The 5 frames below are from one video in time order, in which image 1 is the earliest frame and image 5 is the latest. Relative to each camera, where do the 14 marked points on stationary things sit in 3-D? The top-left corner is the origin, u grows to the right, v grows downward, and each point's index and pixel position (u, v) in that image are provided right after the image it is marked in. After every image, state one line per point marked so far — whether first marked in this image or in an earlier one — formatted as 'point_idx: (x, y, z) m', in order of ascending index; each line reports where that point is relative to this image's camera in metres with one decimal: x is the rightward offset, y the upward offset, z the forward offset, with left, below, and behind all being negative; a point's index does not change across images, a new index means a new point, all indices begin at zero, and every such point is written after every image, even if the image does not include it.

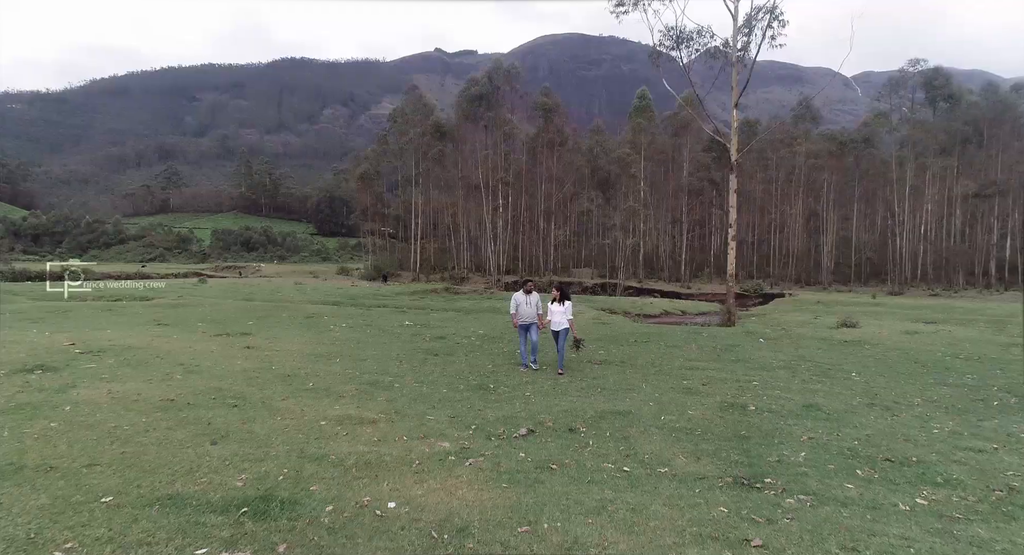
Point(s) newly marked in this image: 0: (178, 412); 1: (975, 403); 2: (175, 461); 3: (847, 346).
0: (-3.9, -1.5, +7.1) m
1: (+6.9, -1.8, +9.0) m
2: (-2.9, -1.6, +5.3) m
3: (+7.9, -1.6, +14.4) m
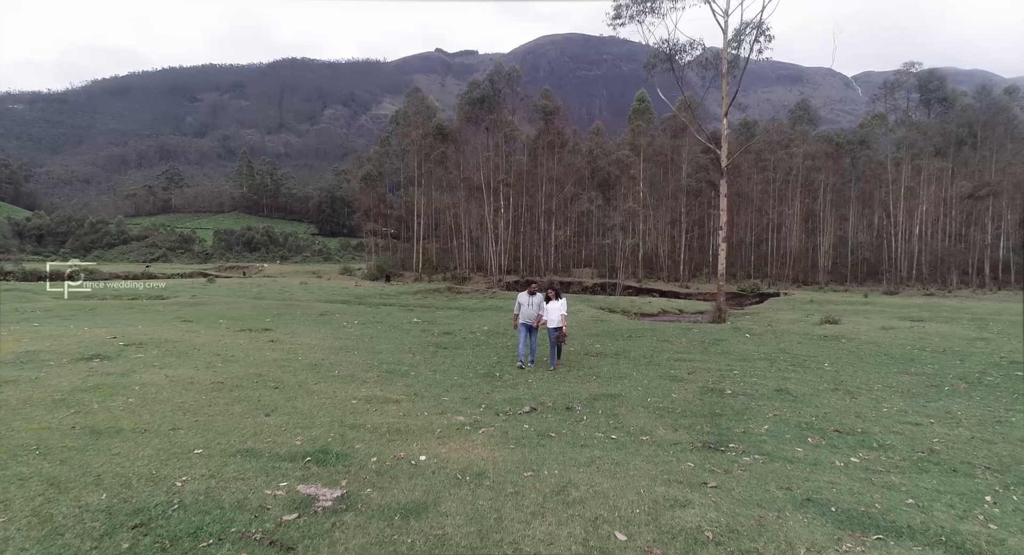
0: (-3.8, -1.5, +8.2) m
1: (+7.0, -1.8, +10.1) m
2: (-2.9, -1.6, +6.4) m
3: (+8.0, -1.6, +15.5) m
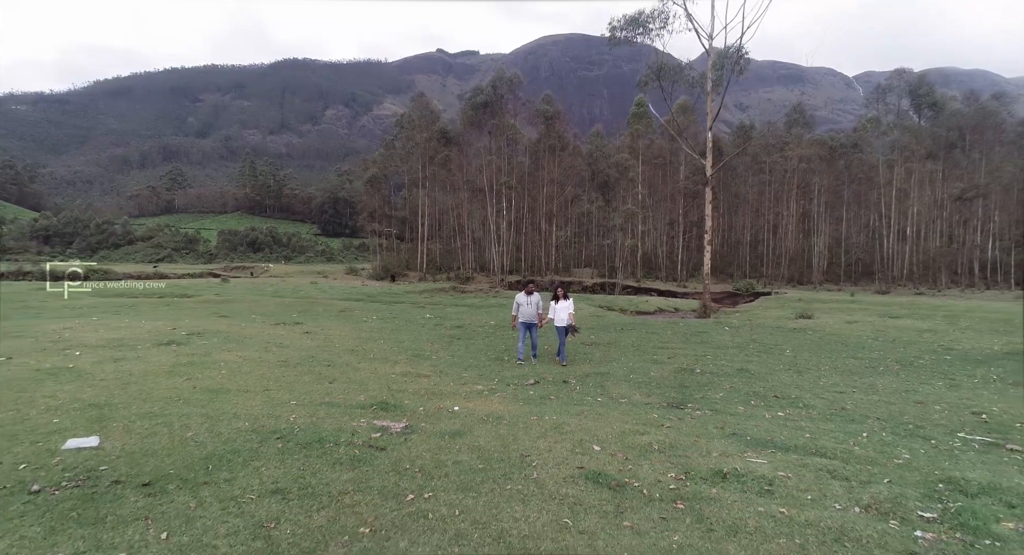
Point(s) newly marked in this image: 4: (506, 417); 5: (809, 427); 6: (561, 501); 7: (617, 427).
0: (-3.7, -1.5, +10.2) m
1: (+7.1, -1.8, +12.1) m
2: (-2.7, -1.5, +8.4) m
3: (+8.2, -1.6, +17.5) m
4: (-0.1, -1.7, +7.3) m
5: (+3.6, -1.8, +7.4) m
6: (+0.4, -1.7, +4.5) m
7: (+1.2, -1.7, +7.0) m
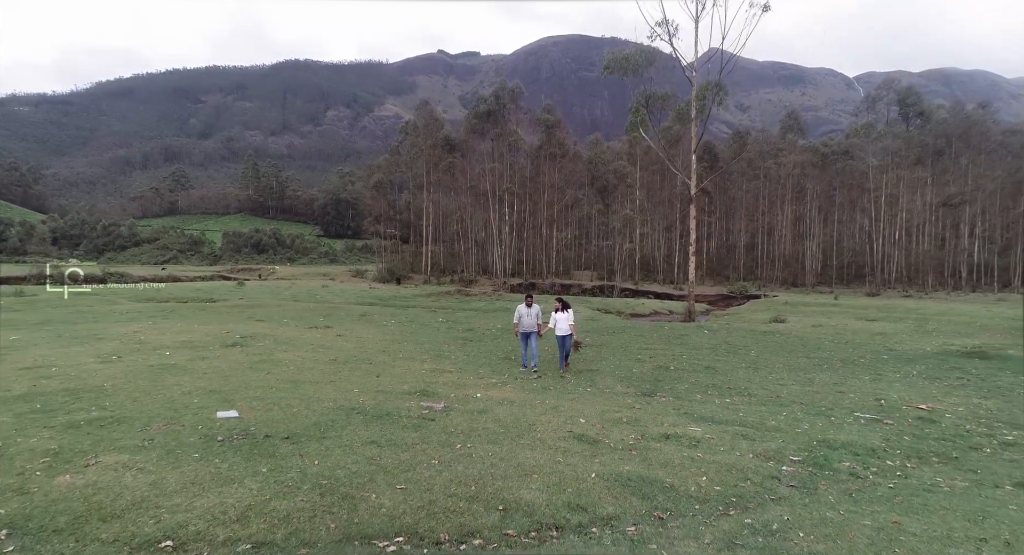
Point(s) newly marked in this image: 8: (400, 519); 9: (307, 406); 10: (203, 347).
0: (-3.5, -1.8, +12.7) m
1: (+7.3, -2.1, +14.6) m
2: (-2.6, -1.8, +10.9) m
3: (+8.3, -1.9, +19.9) m
4: (+0.1, -2.0, +9.7) m
5: (+3.8, -2.1, +9.9) m
6: (+0.5, -2.0, +7.0) m
7: (+1.3, -2.0, +9.4) m
8: (-0.9, -2.0, +5.0) m
9: (-2.9, -1.8, +8.6) m
10: (-7.2, -1.6, +14.1) m
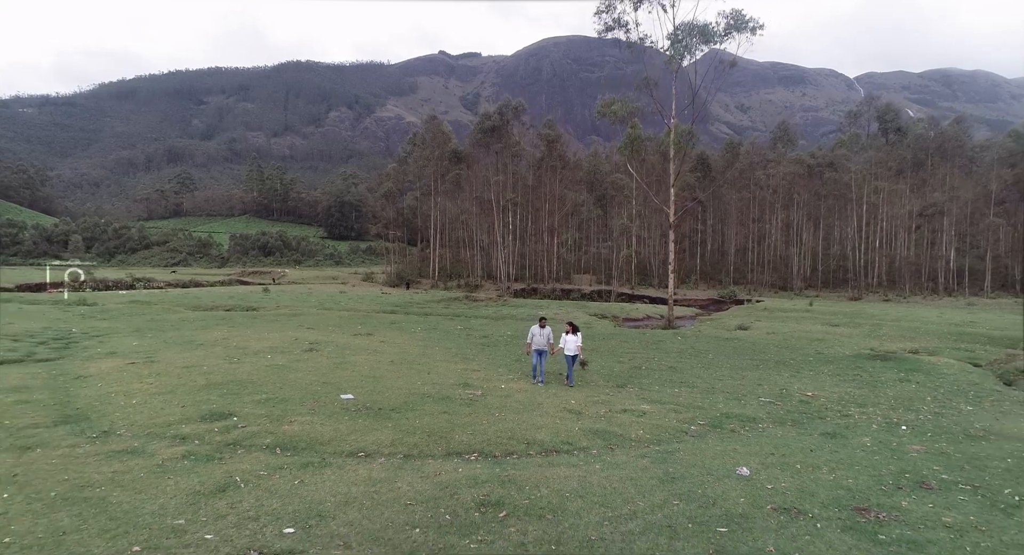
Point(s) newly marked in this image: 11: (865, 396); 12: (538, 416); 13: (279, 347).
0: (-3.2, -2.5, +17.2) m
1: (+7.6, -2.8, +19.1) m
2: (-2.3, -2.5, +15.4) m
3: (+8.7, -2.5, +24.4) m
4: (+0.4, -2.6, +14.3) m
5: (+4.1, -2.8, +14.4) m
6: (+0.8, -2.6, +11.5) m
7: (+1.6, -2.7, +13.9) m
8: (-0.6, -2.6, +9.6) m
9: (-2.6, -2.5, +13.1) m
10: (-6.9, -2.3, +18.7) m
11: (+8.3, -2.8, +14.4) m
12: (+0.5, -2.6, +11.4) m
13: (-7.5, -2.2, +19.6) m
